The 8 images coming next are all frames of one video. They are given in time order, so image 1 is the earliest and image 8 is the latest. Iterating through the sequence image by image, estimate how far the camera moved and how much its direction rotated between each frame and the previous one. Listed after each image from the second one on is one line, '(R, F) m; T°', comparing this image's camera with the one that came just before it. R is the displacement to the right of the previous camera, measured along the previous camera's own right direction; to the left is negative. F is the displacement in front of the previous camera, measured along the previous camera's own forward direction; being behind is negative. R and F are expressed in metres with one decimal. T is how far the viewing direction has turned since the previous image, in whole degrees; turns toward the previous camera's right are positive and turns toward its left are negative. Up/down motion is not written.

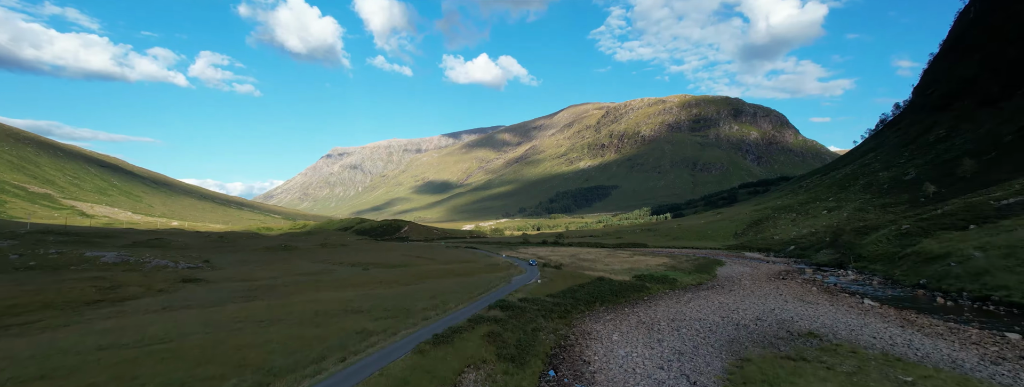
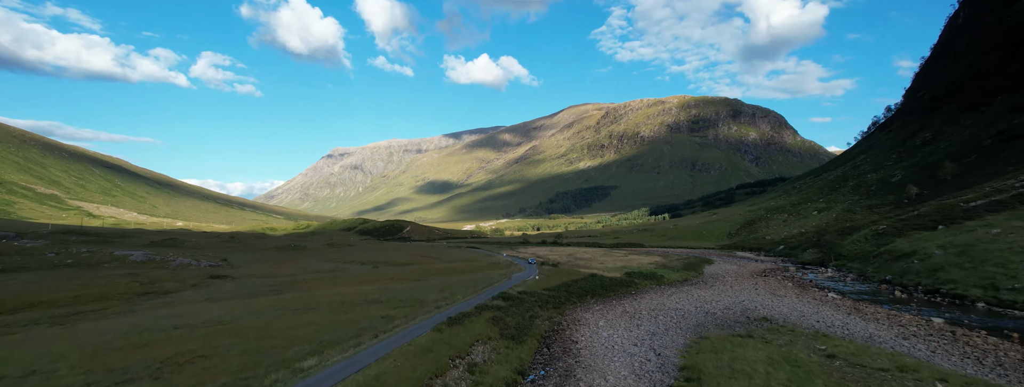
(0.0, -4.6) m; 0°
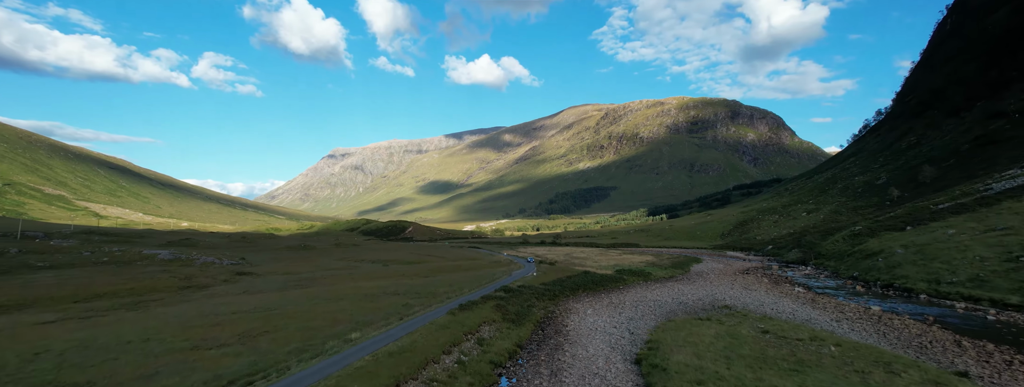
(0.0, -5.3) m; 0°
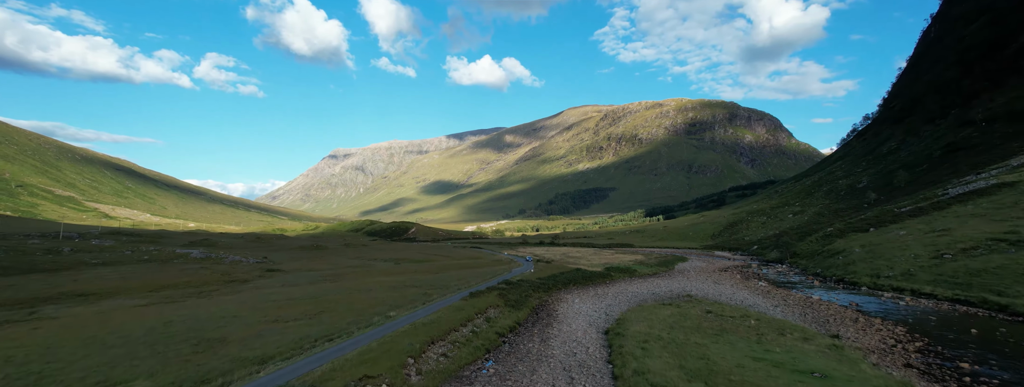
(0.0, -7.4) m; 0°
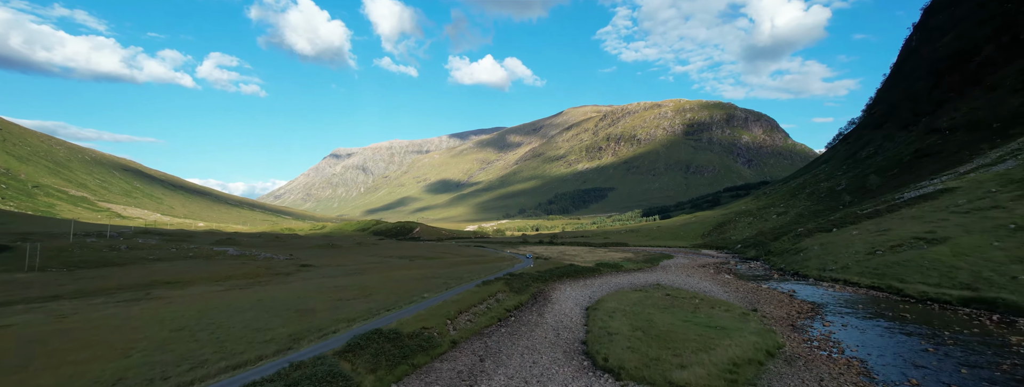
(-0.4, -9.7) m; 0°
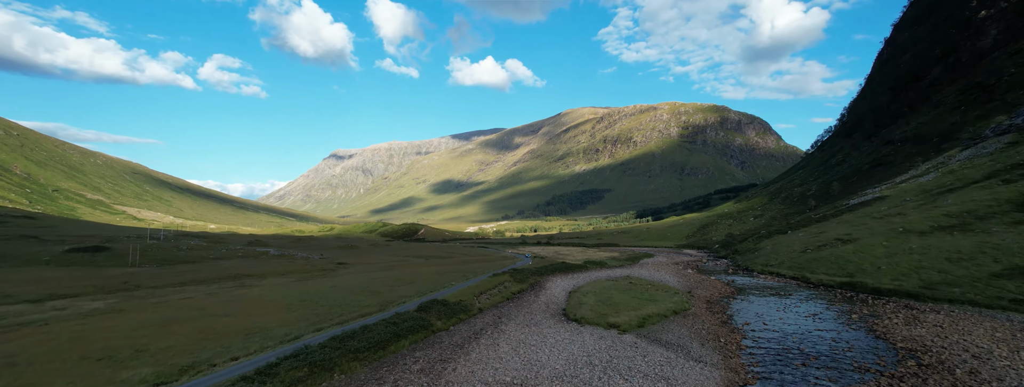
(-0.7, -15.0) m; 0°
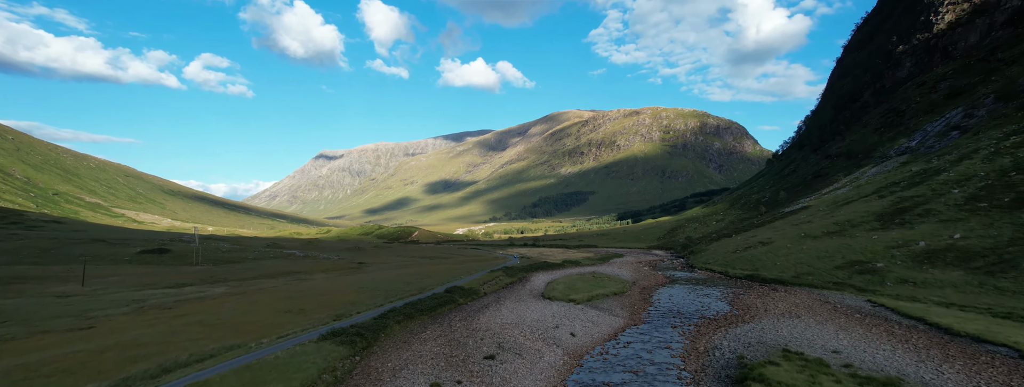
(-1.1, -19.1) m; +2°
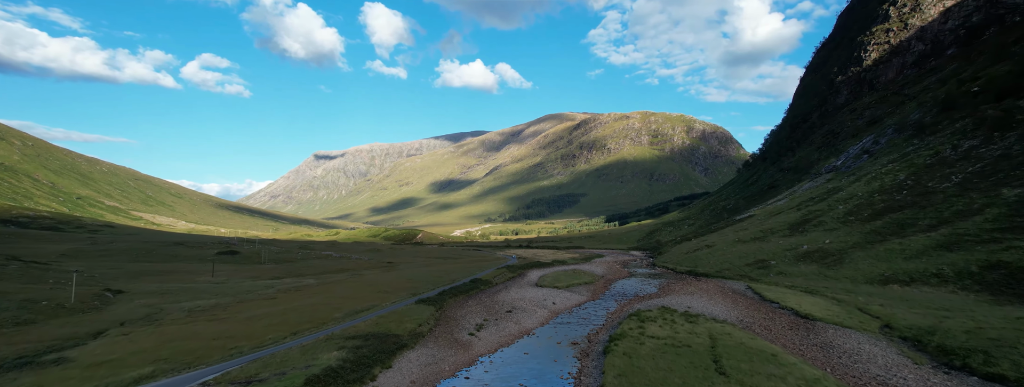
(-1.8, -25.5) m; +1°
